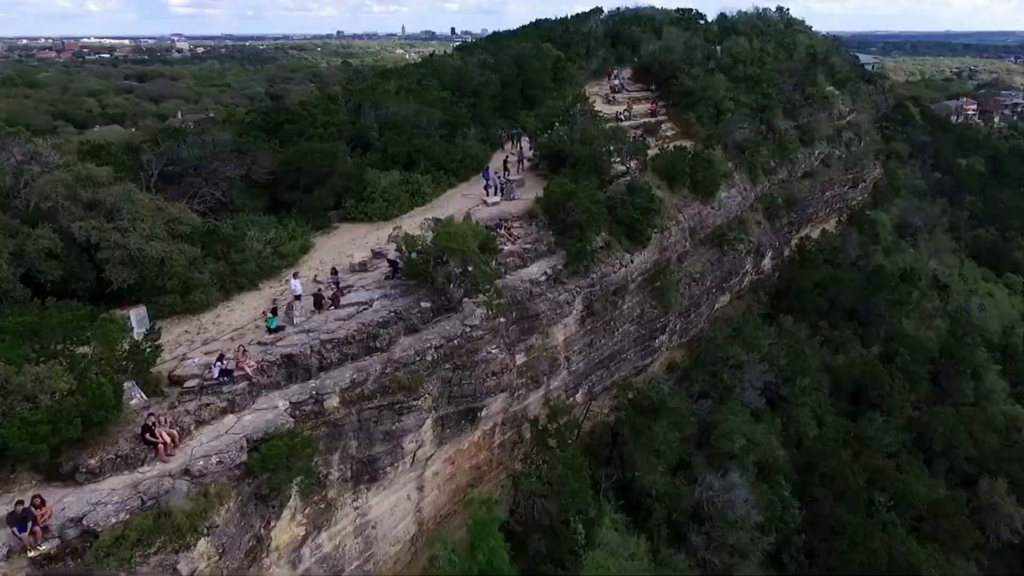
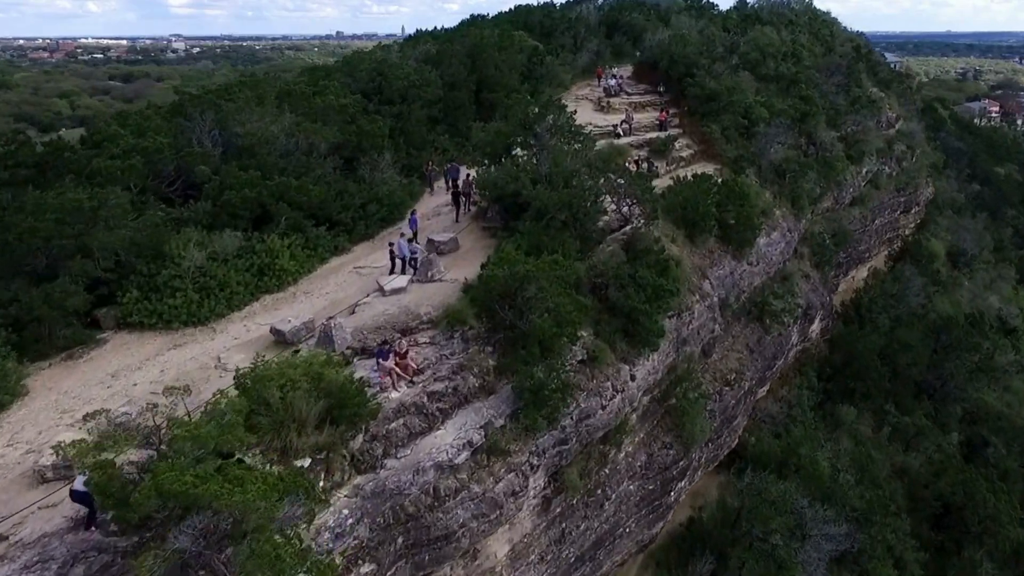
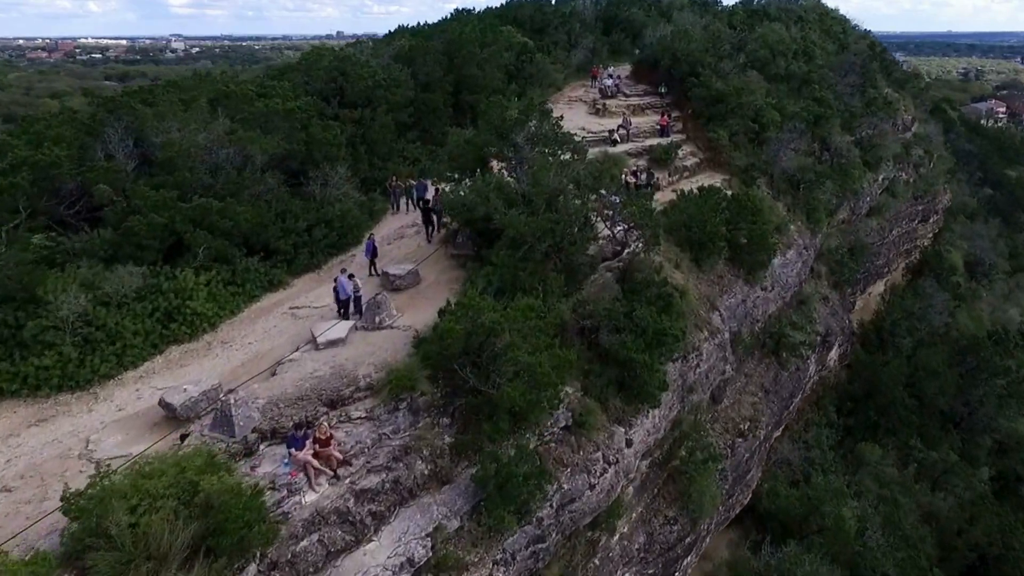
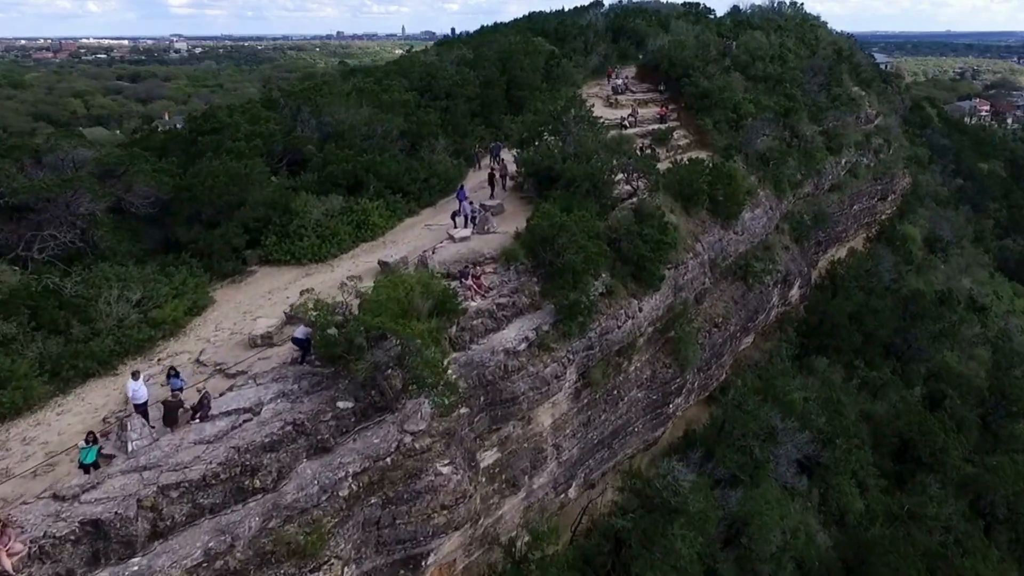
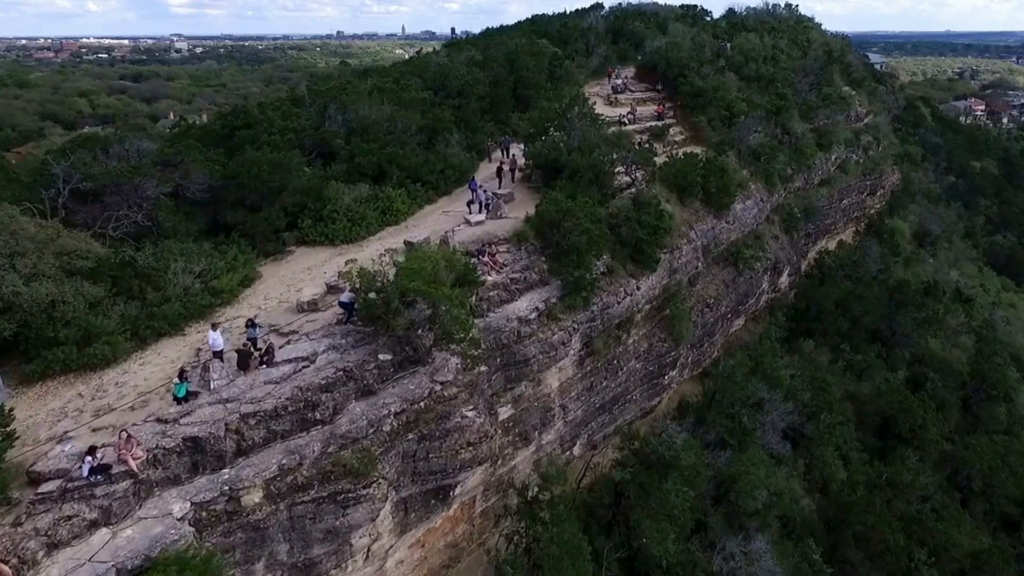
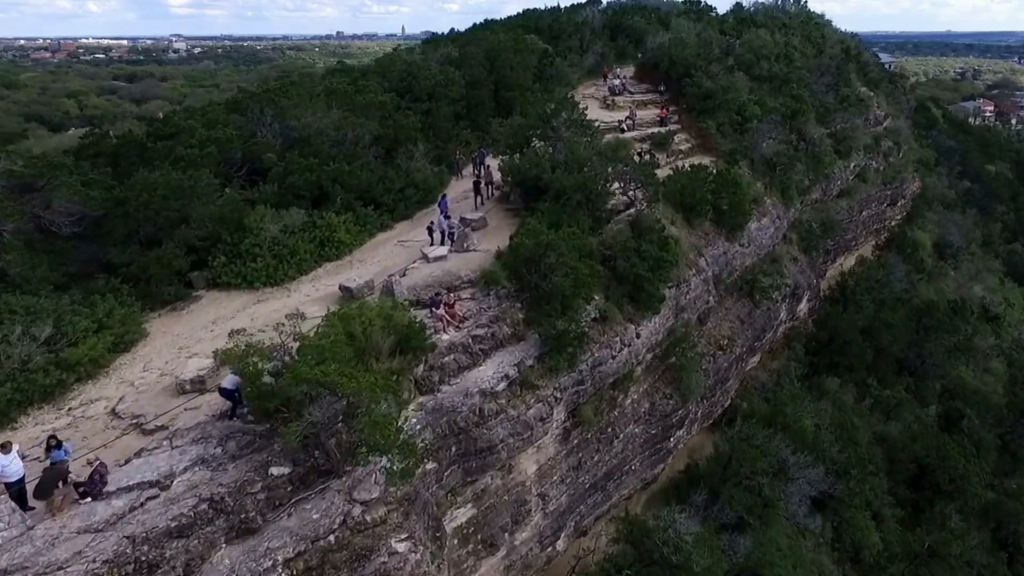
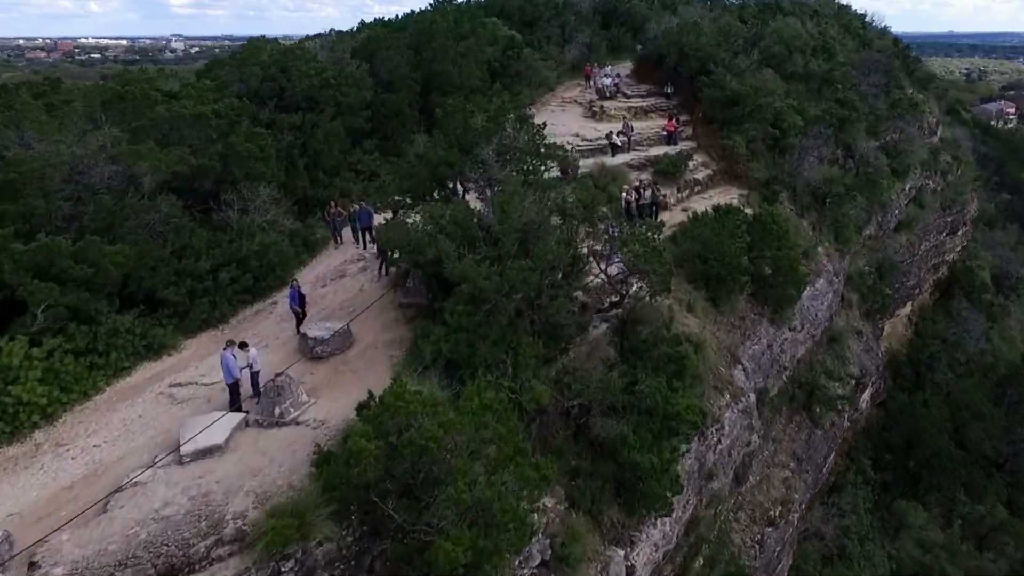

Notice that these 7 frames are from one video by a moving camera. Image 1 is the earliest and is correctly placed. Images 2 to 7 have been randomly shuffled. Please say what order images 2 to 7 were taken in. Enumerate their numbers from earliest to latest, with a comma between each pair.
5, 4, 6, 2, 3, 7
